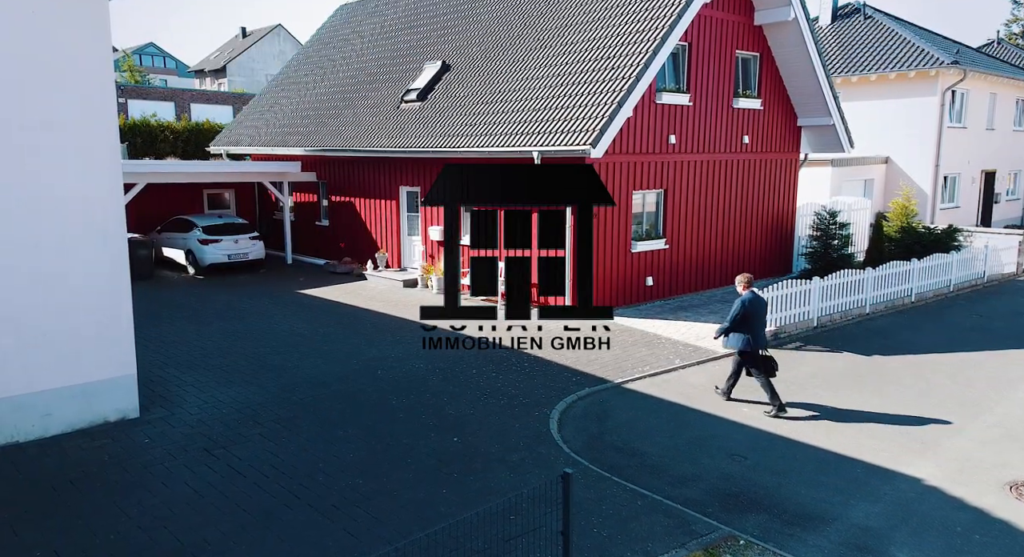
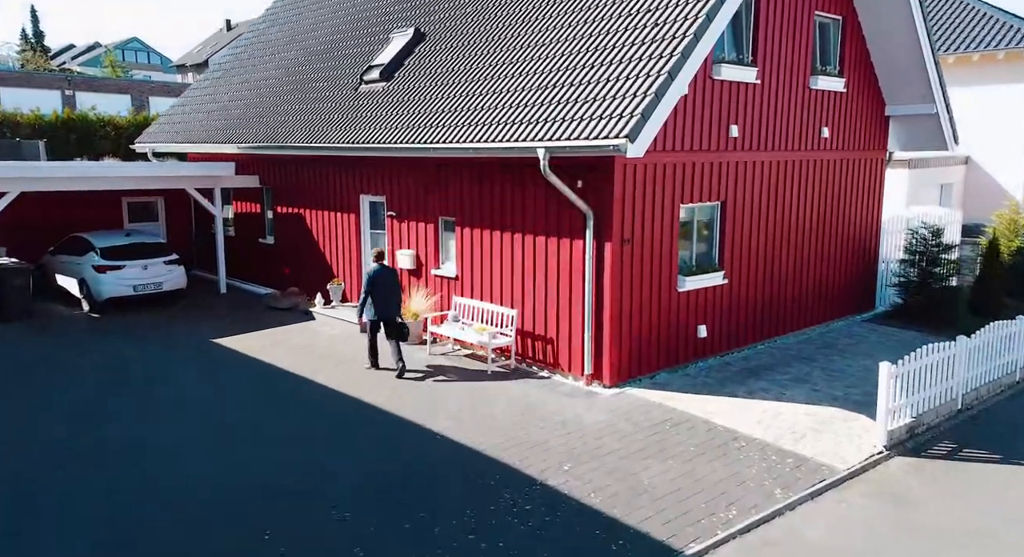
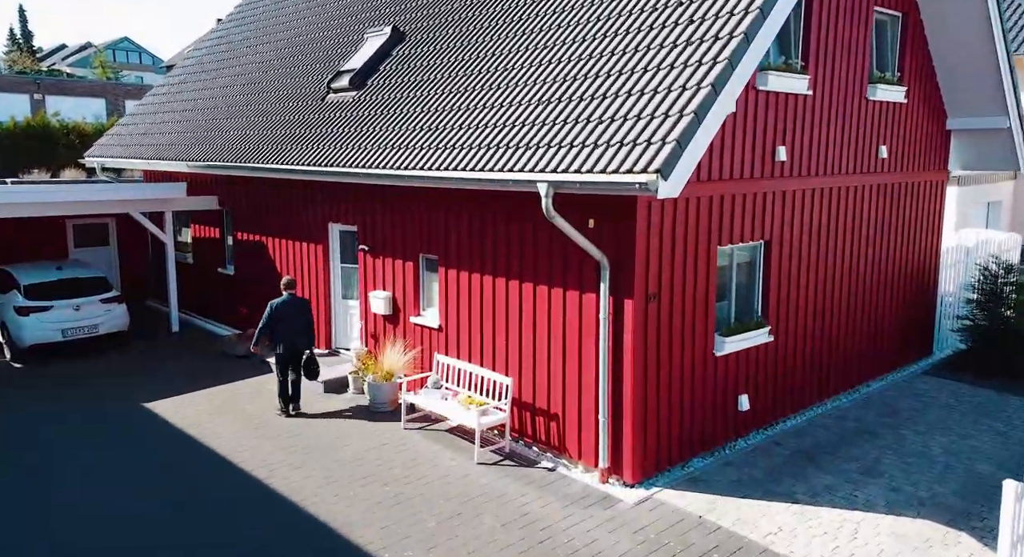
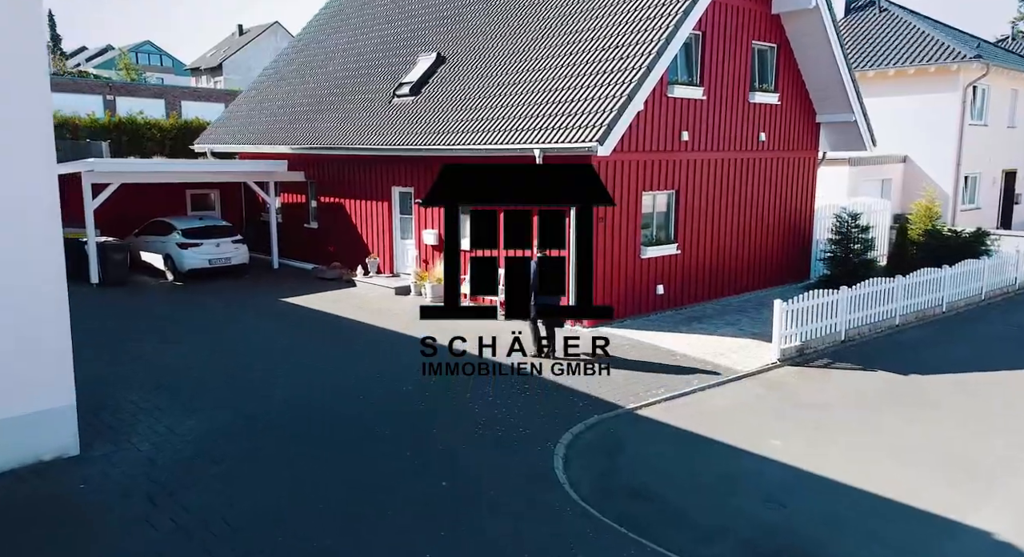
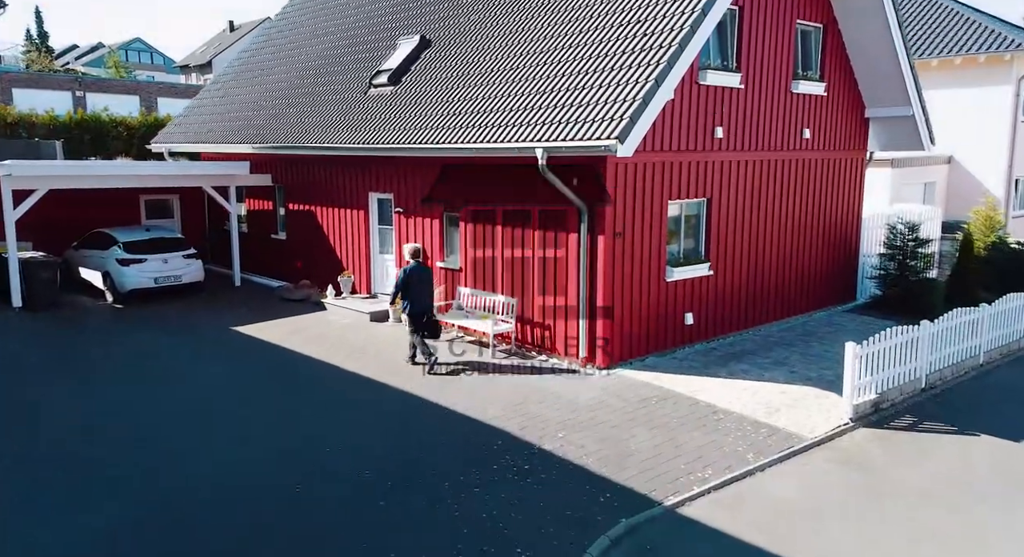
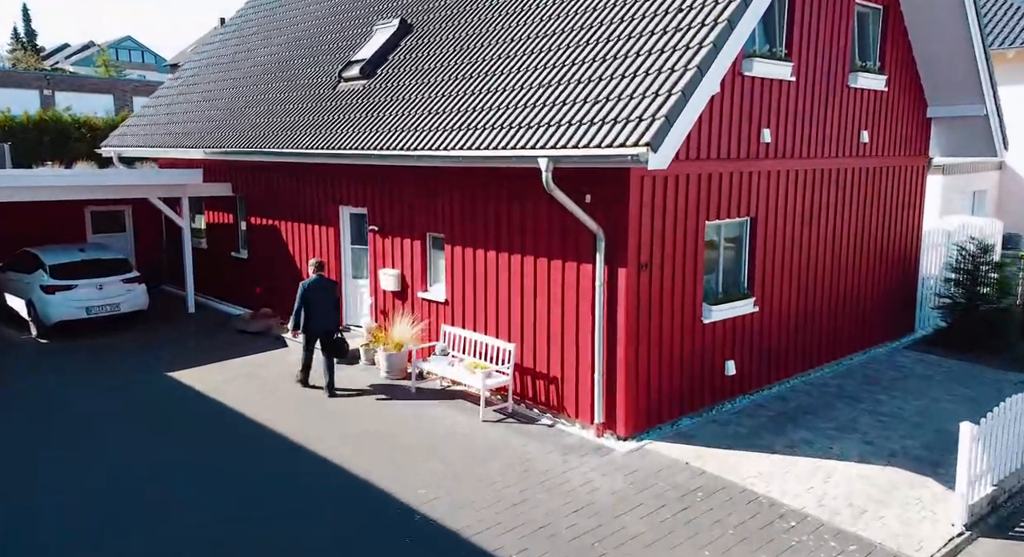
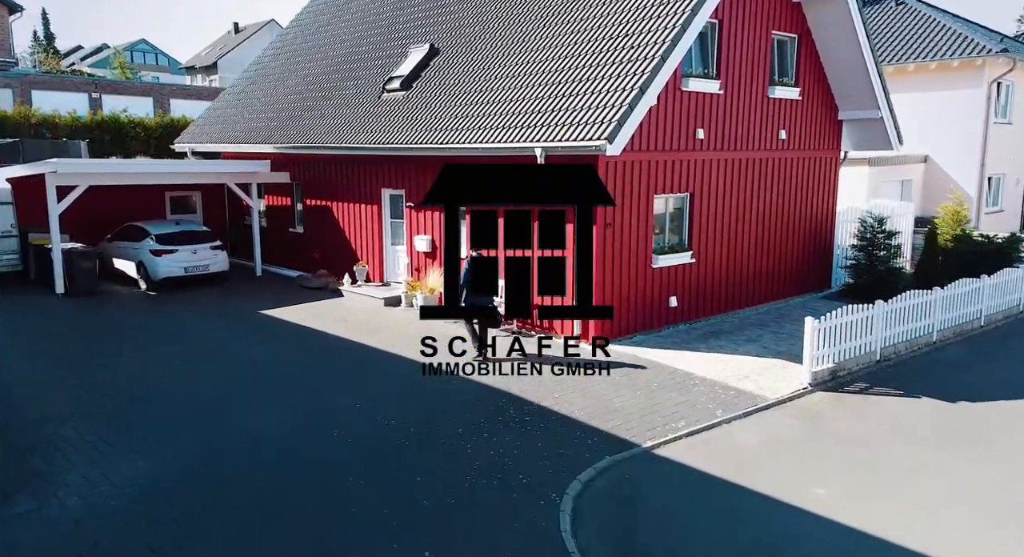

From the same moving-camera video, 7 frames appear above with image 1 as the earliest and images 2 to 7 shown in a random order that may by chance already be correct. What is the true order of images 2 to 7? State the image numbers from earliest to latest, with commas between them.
4, 7, 5, 2, 6, 3
